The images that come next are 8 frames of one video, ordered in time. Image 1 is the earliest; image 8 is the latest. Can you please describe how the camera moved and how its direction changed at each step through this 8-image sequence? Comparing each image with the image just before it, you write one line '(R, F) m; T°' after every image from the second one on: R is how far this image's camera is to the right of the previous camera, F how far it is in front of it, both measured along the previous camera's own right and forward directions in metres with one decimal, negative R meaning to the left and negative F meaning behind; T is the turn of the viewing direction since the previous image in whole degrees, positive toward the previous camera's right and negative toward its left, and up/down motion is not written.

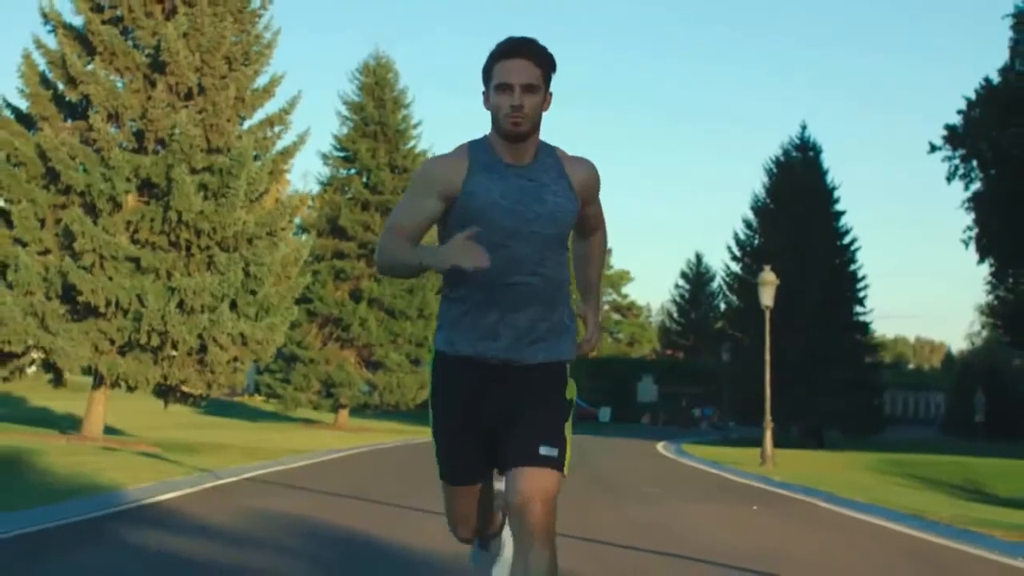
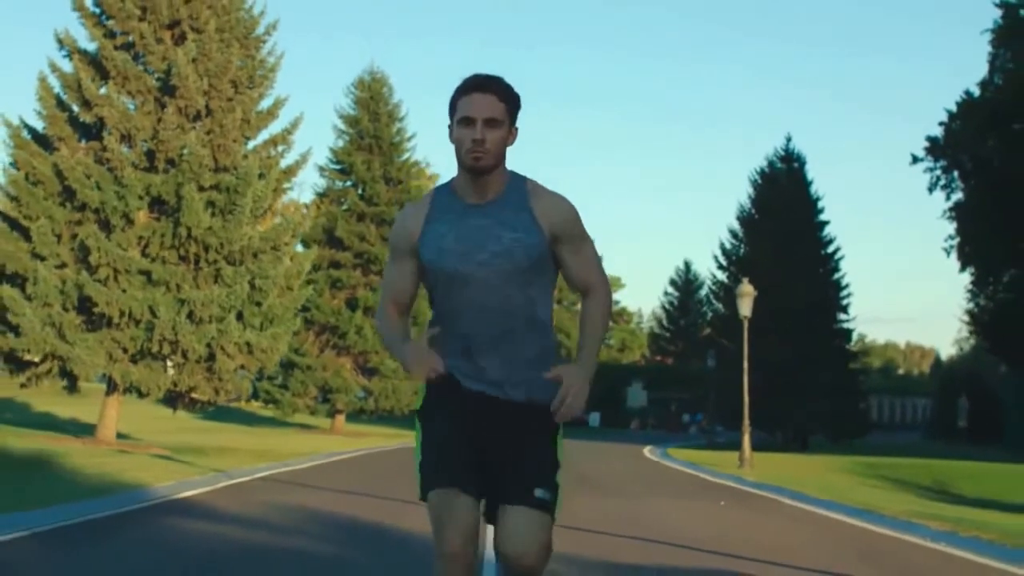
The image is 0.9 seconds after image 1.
(0.0, -1.6) m; 0°
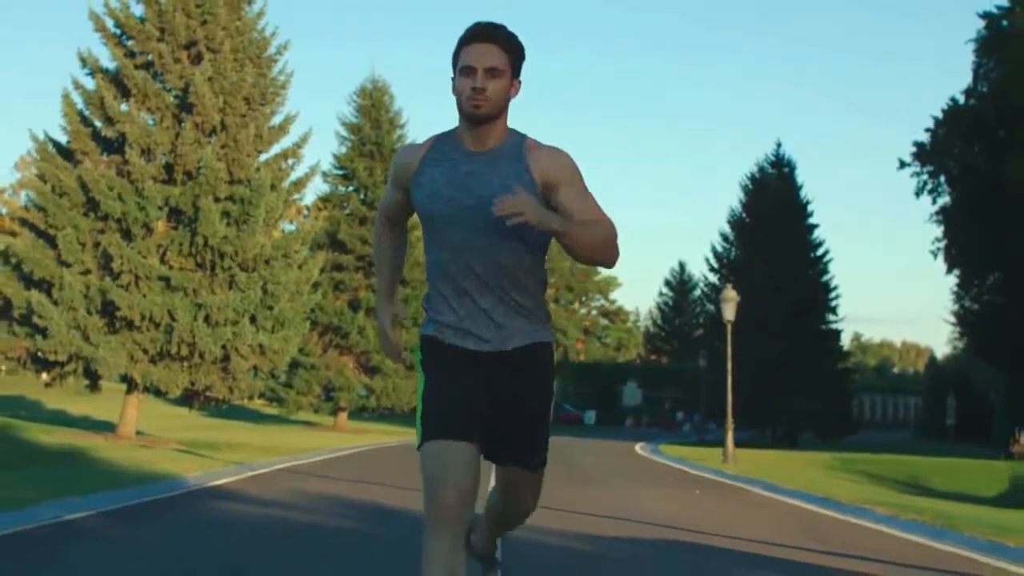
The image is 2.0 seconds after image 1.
(0.0, -1.9) m; 0°
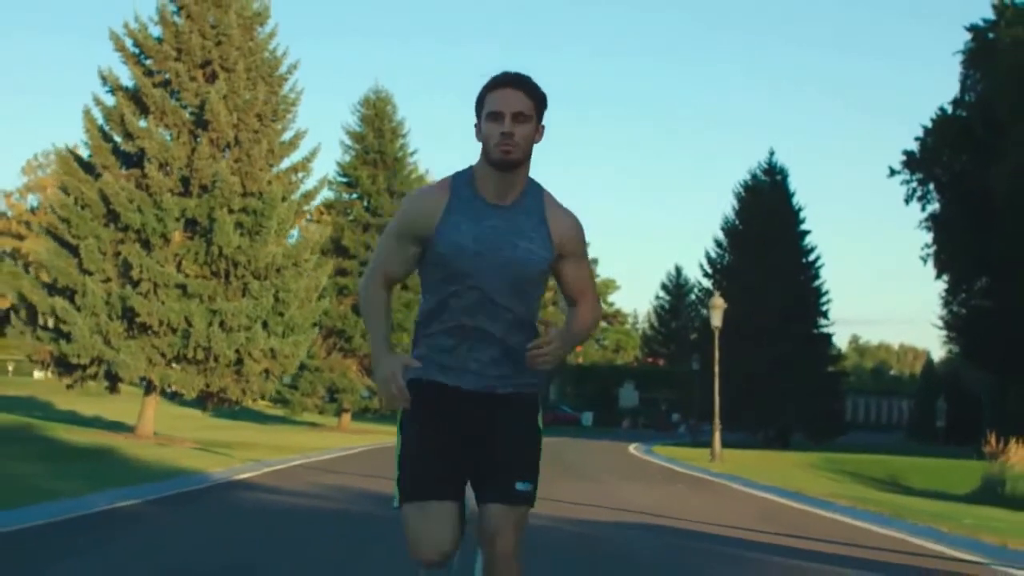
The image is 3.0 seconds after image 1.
(0.0, -1.7) m; 0°
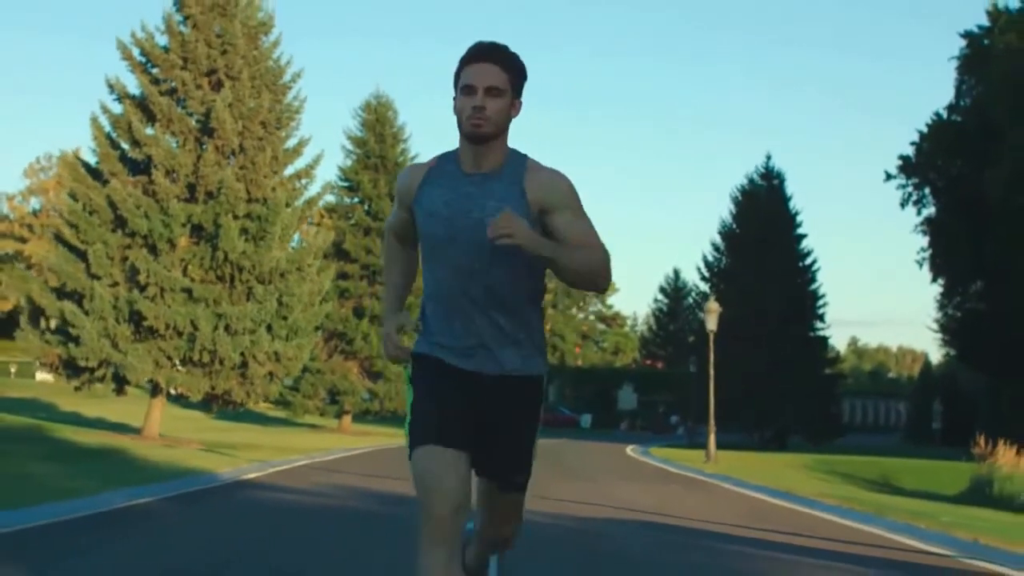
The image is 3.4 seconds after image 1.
(0.0, -0.7) m; 0°
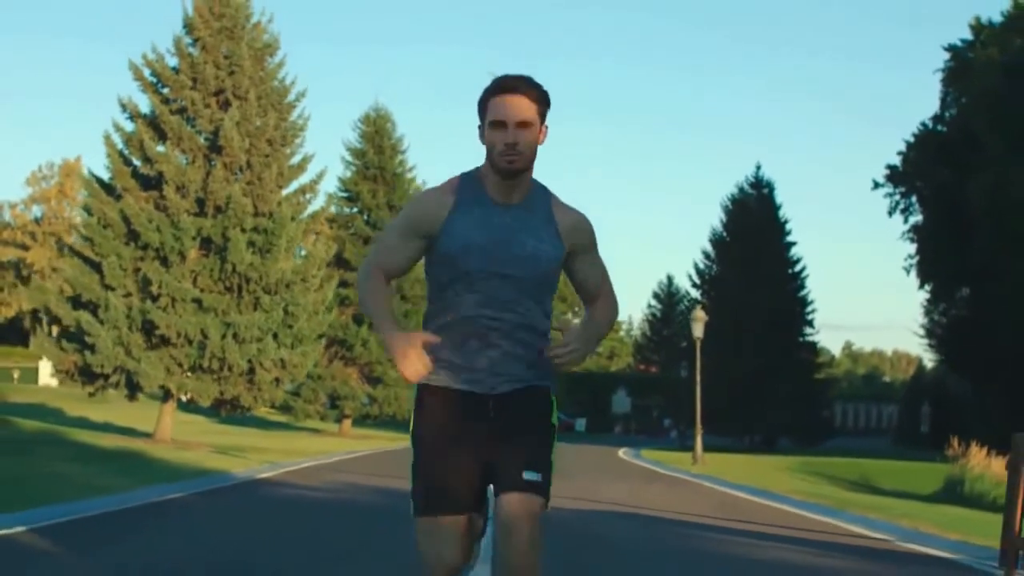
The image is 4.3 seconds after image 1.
(0.0, -1.6) m; 0°
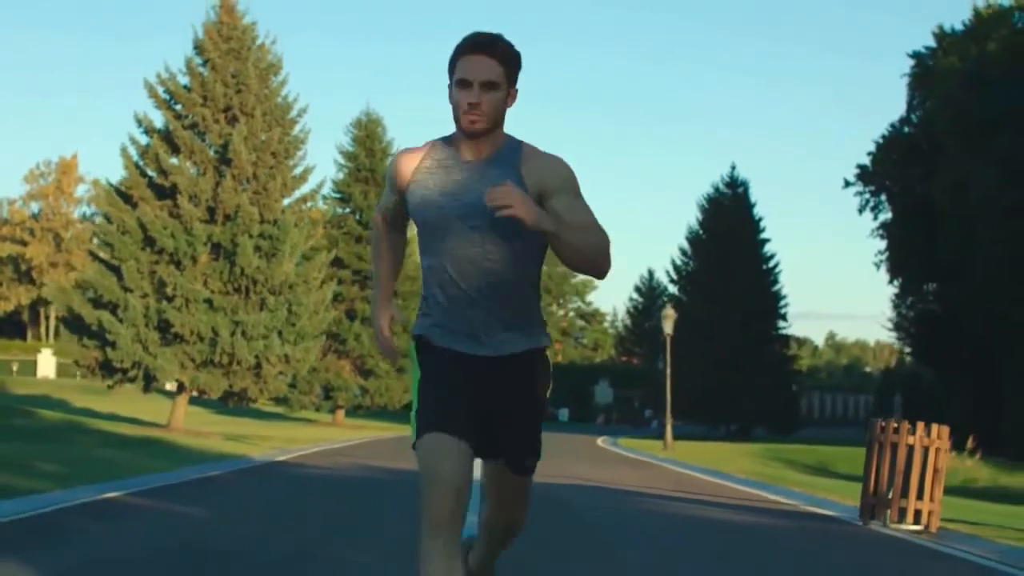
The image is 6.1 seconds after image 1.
(0.0, -3.2) m; +1°
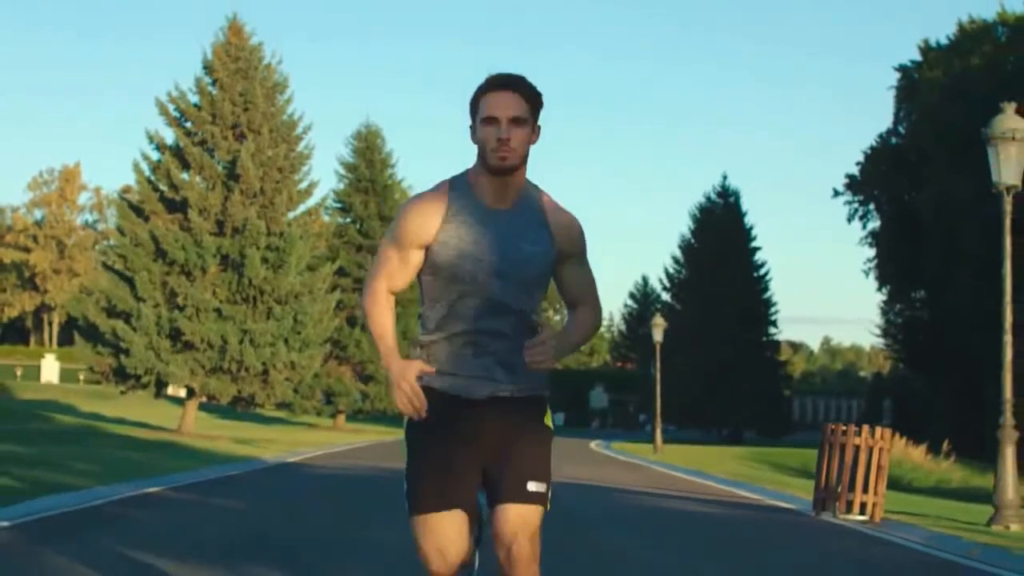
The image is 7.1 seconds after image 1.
(0.0, -1.7) m; 0°
